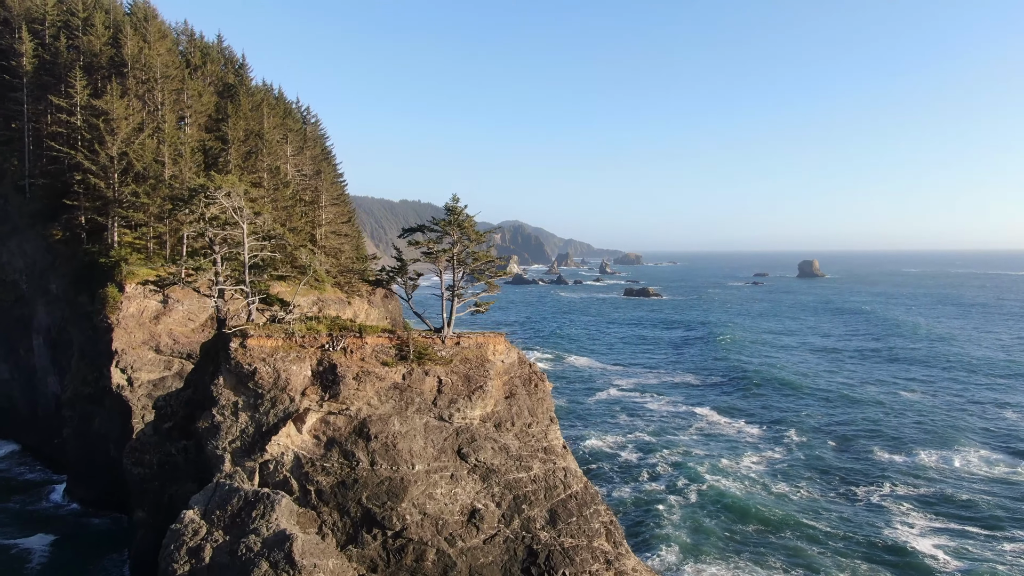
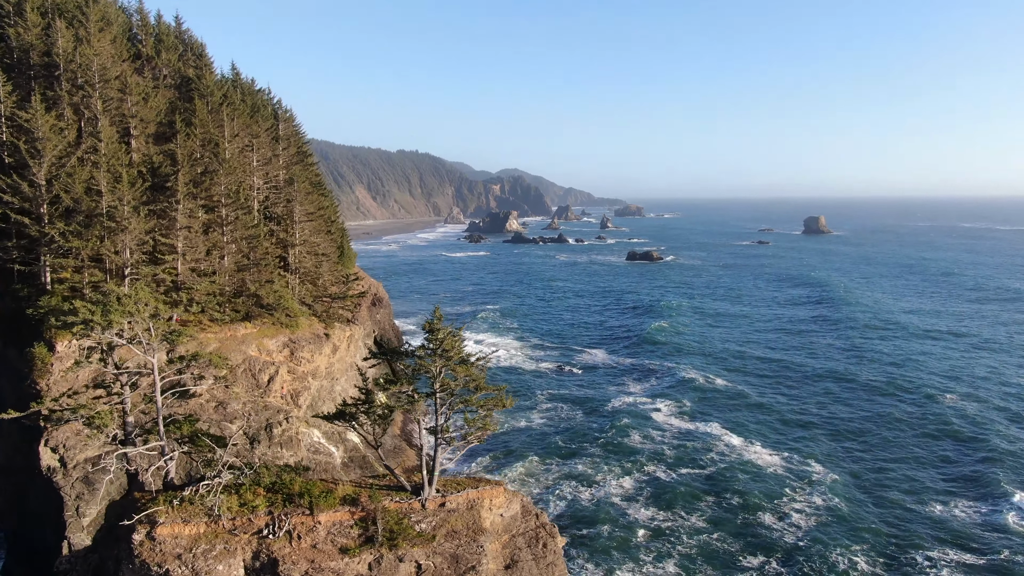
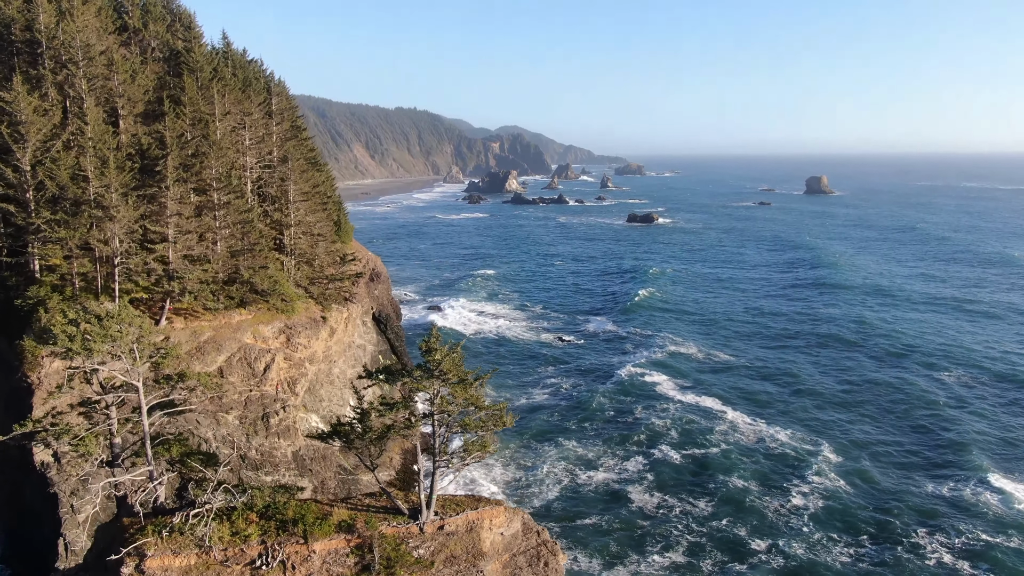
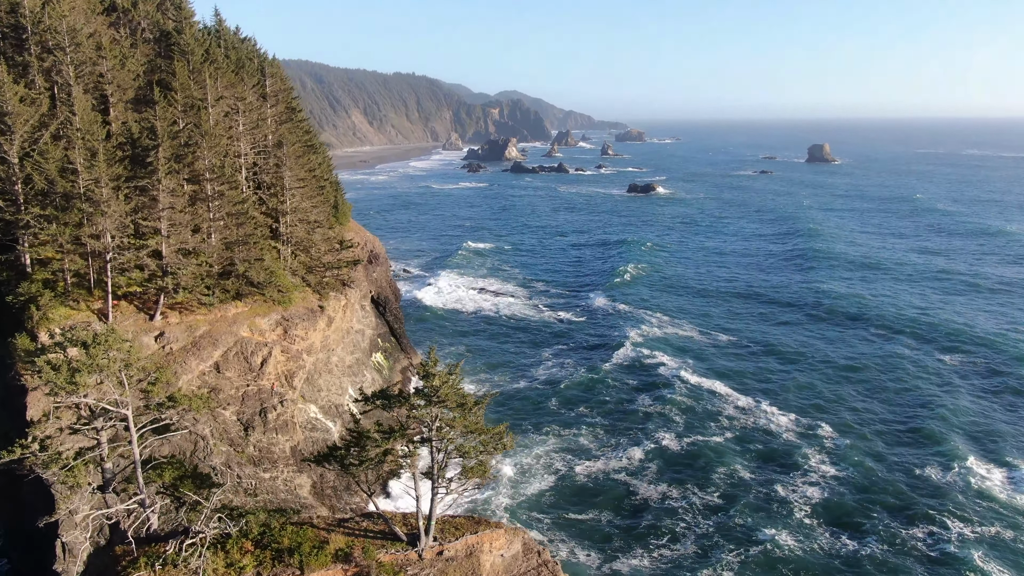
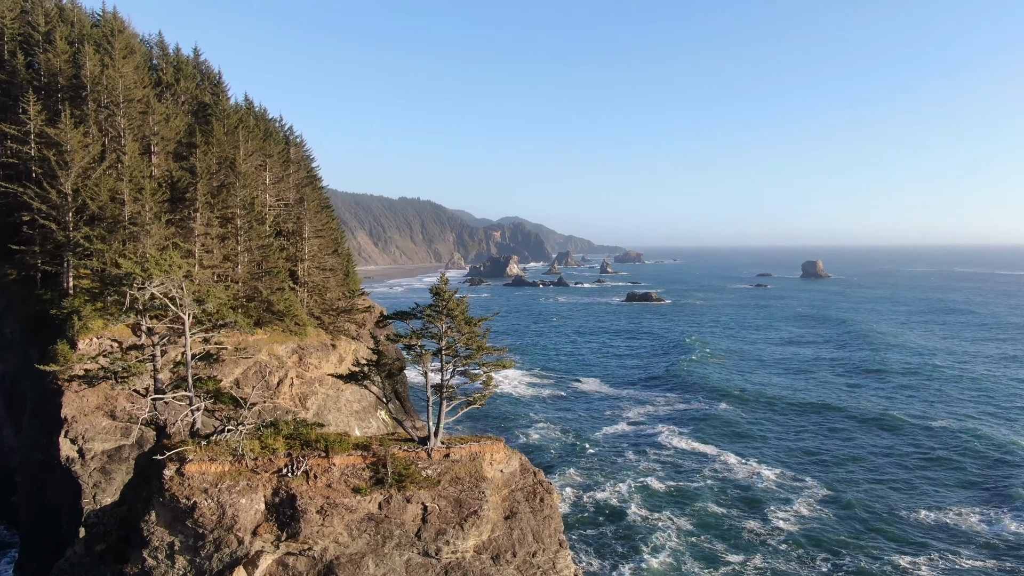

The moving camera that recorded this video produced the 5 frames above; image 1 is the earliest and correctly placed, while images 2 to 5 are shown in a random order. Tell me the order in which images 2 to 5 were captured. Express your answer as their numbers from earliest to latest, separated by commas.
5, 2, 3, 4
